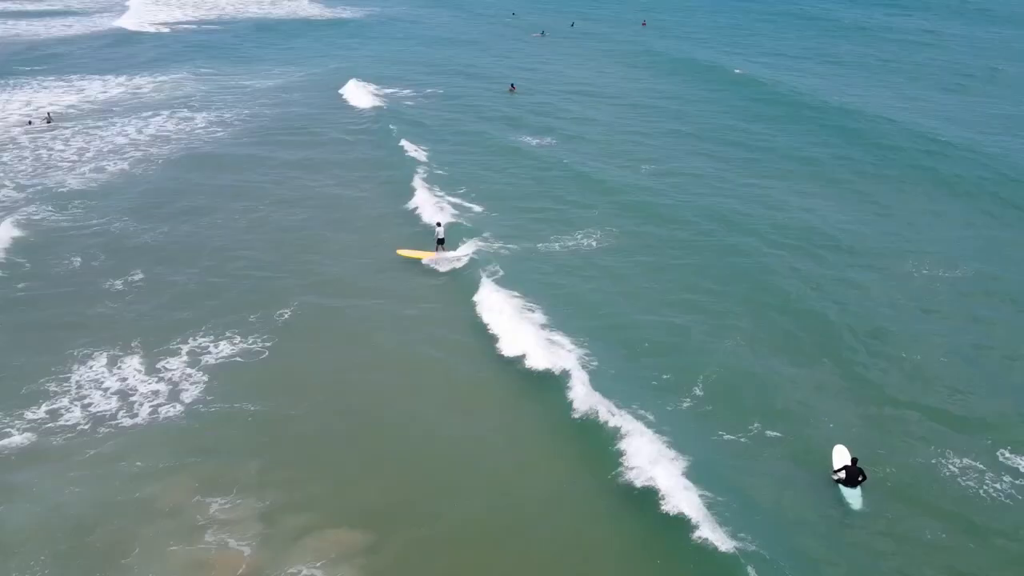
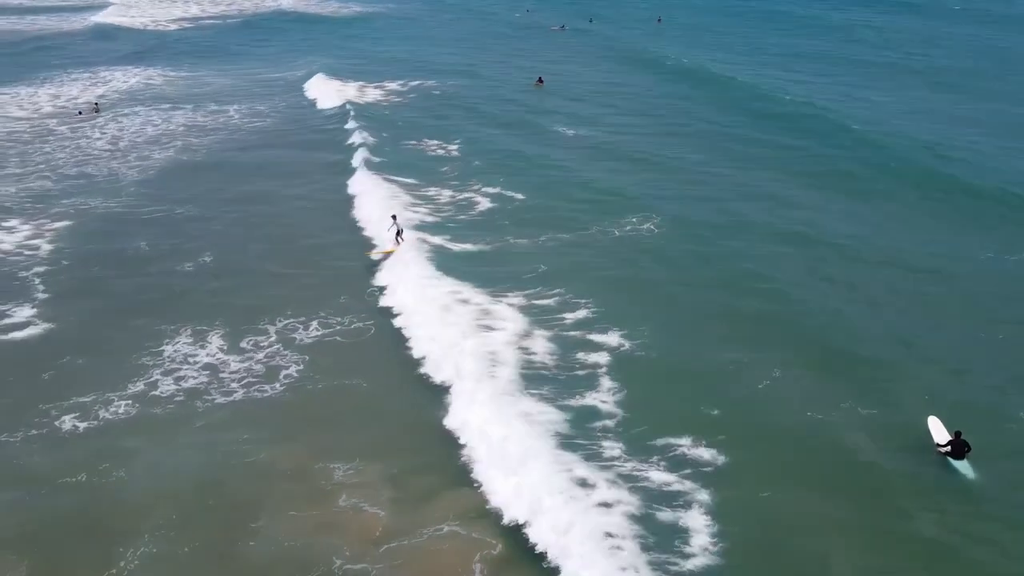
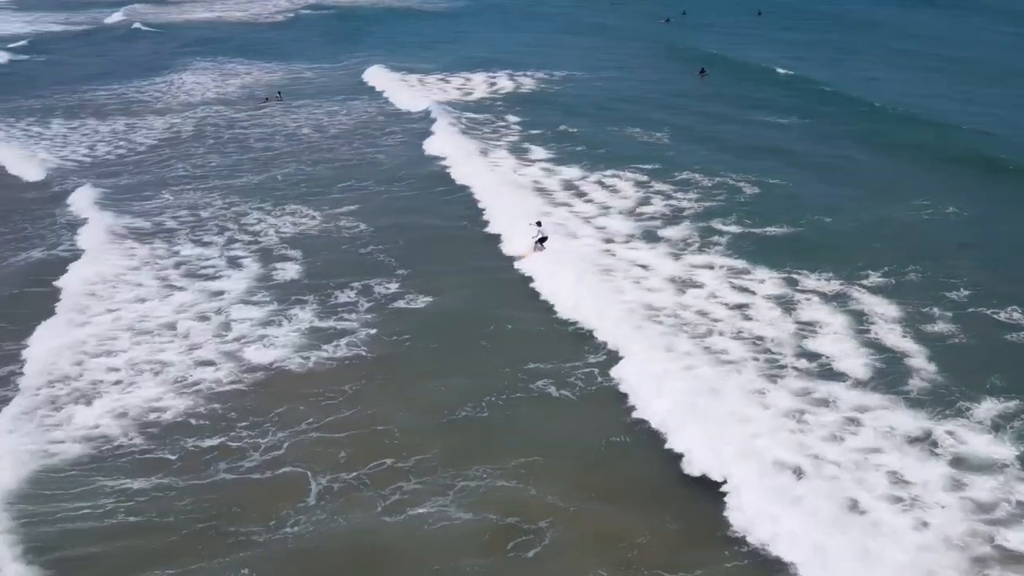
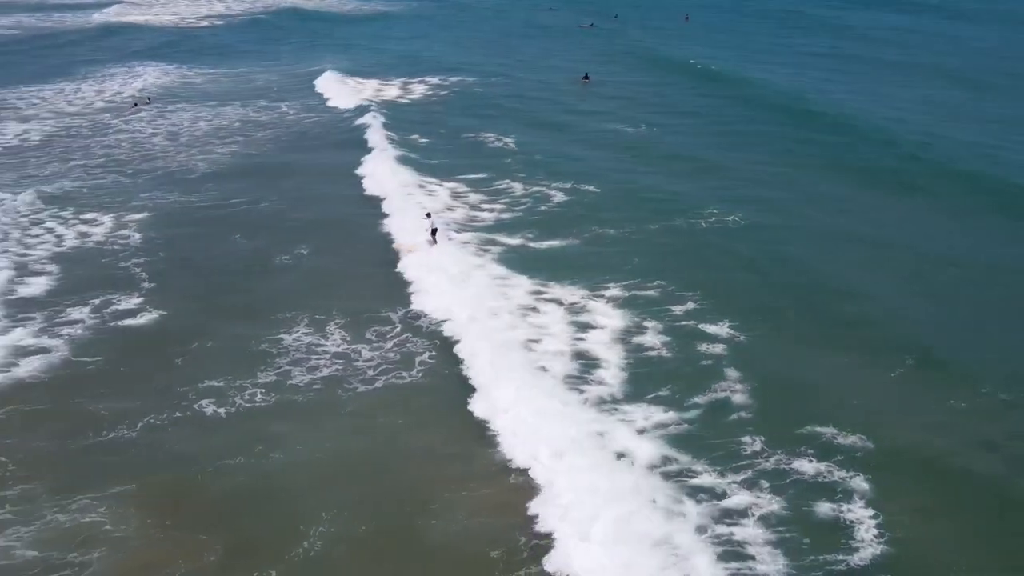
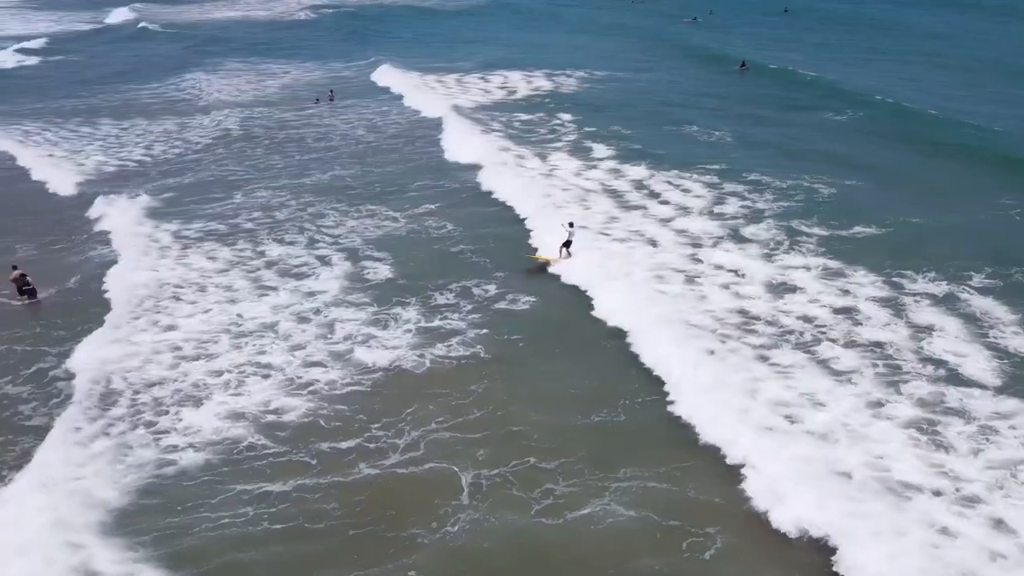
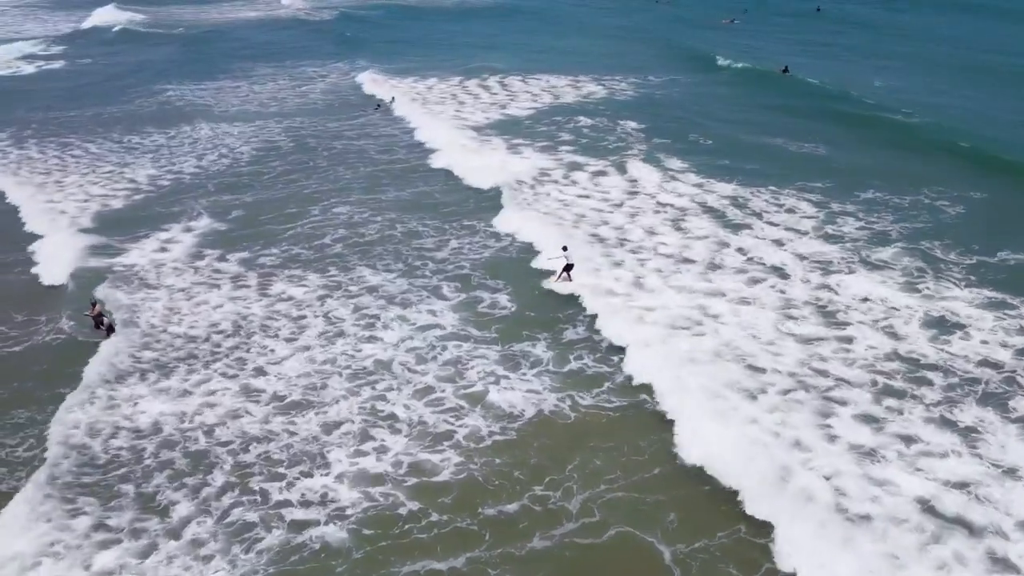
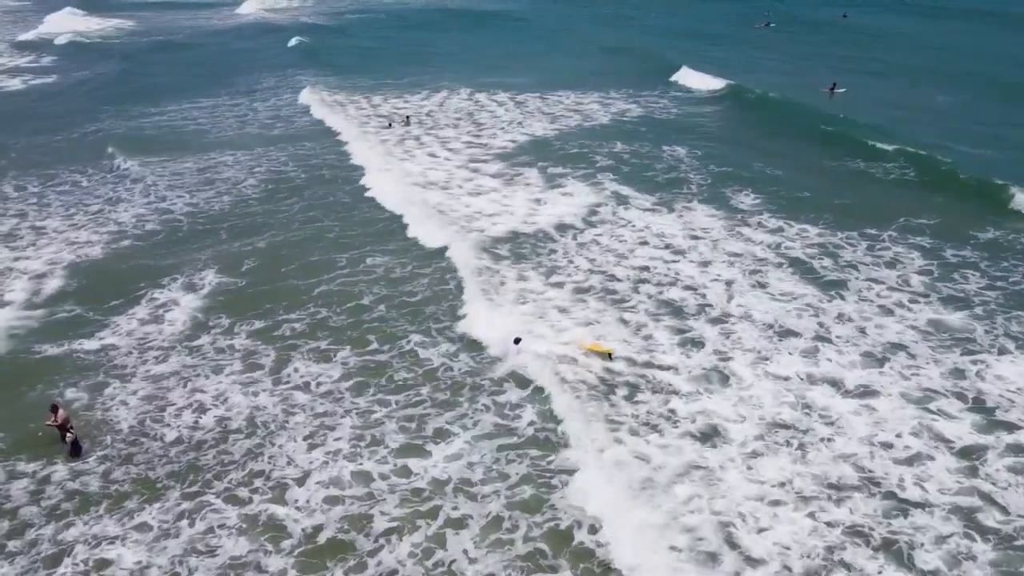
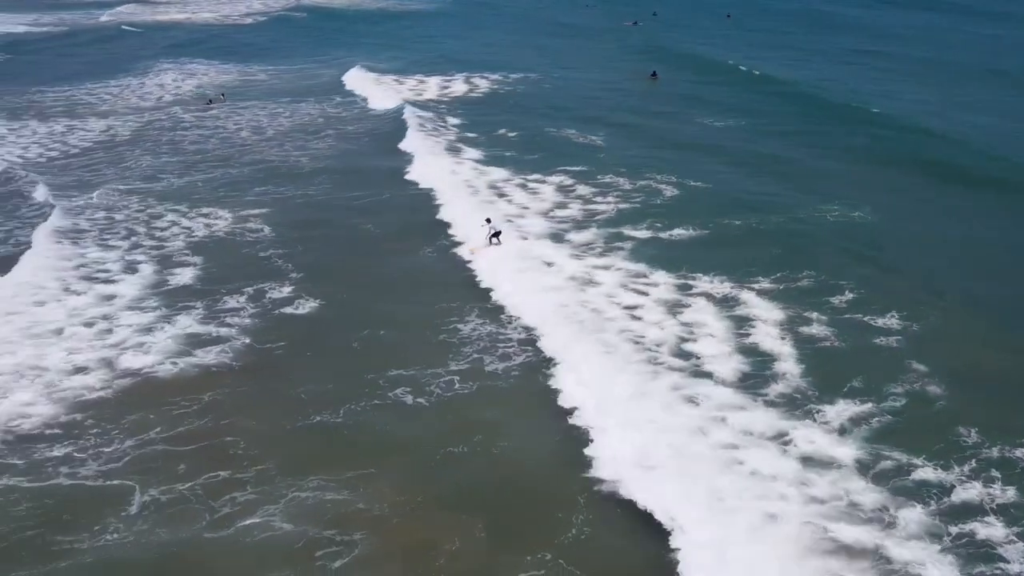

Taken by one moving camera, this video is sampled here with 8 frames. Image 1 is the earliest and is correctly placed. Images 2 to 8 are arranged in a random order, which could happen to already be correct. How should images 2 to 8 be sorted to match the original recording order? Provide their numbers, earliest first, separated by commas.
2, 4, 8, 3, 5, 6, 7
